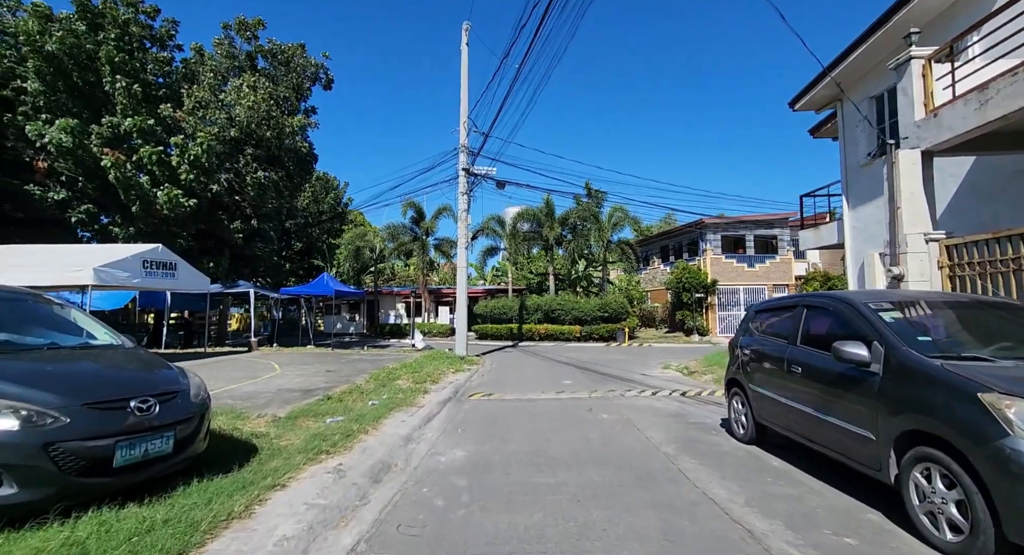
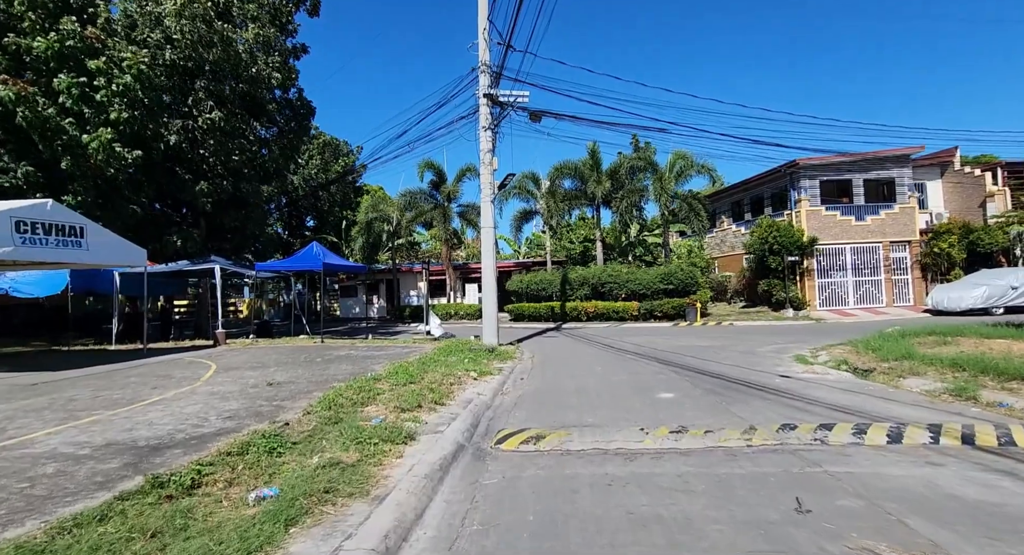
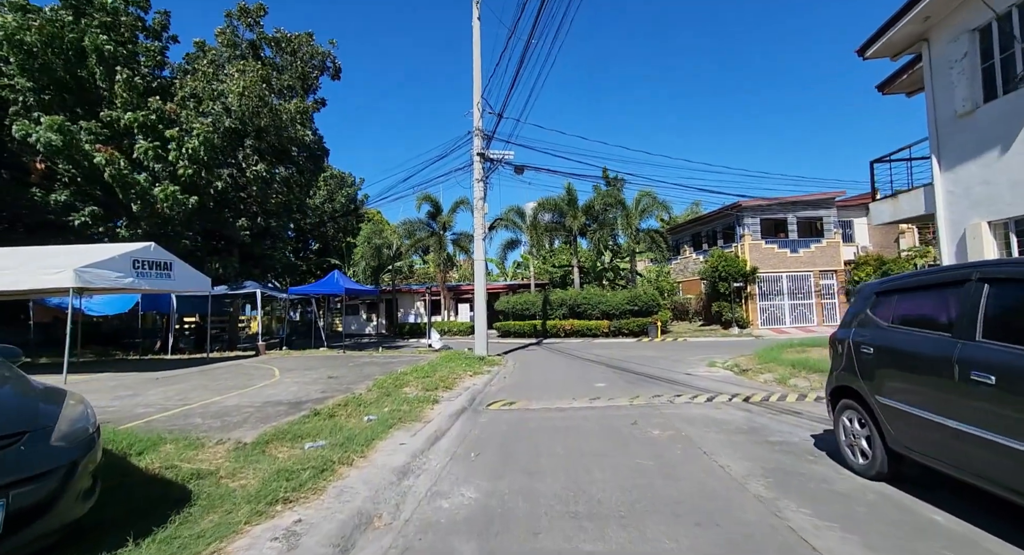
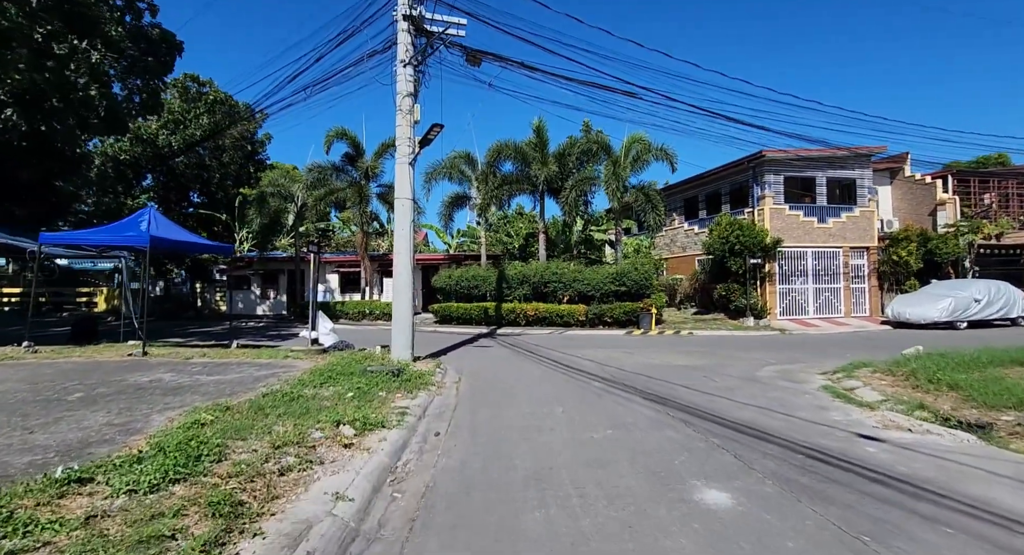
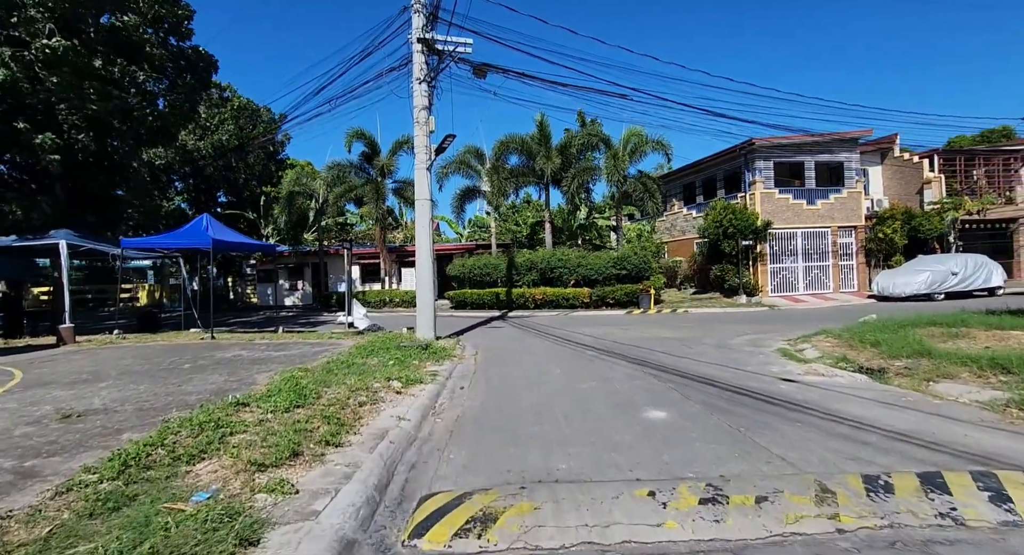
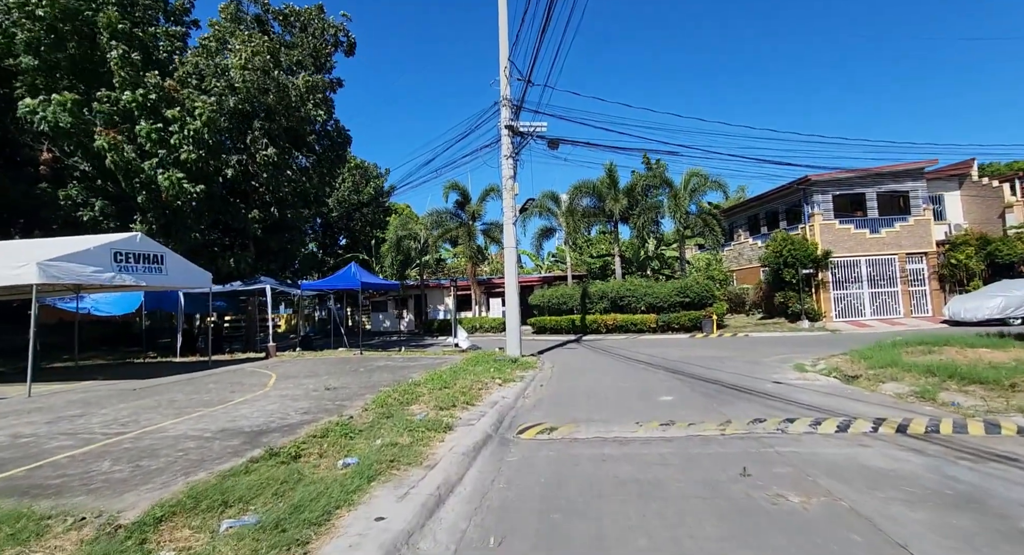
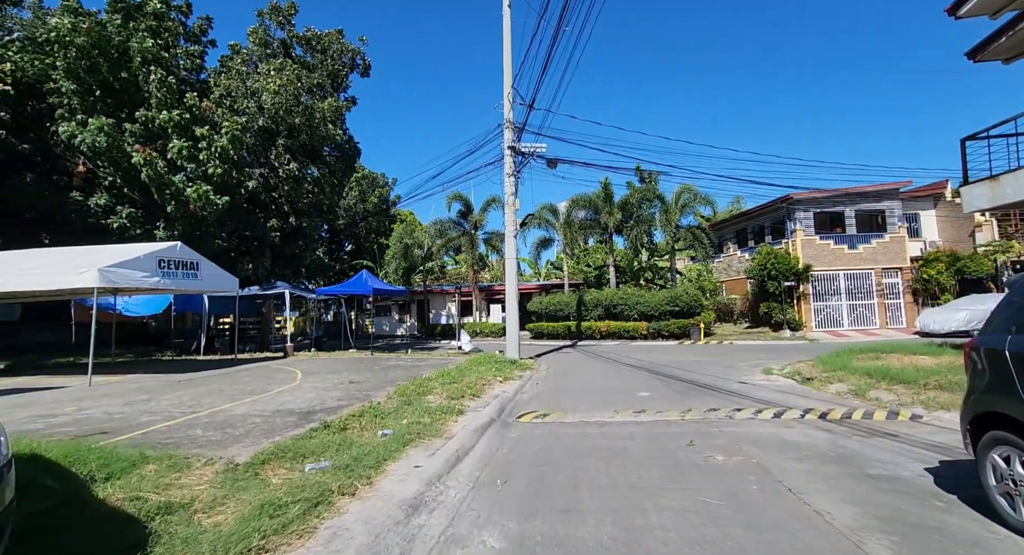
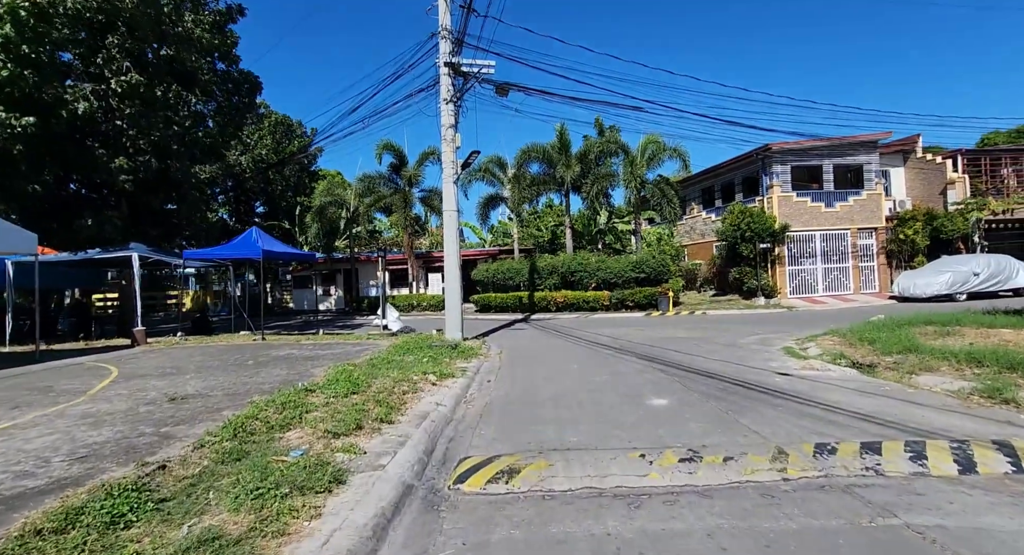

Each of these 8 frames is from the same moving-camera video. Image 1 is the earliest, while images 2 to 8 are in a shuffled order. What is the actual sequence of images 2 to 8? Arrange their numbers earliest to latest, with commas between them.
3, 7, 6, 2, 8, 5, 4
